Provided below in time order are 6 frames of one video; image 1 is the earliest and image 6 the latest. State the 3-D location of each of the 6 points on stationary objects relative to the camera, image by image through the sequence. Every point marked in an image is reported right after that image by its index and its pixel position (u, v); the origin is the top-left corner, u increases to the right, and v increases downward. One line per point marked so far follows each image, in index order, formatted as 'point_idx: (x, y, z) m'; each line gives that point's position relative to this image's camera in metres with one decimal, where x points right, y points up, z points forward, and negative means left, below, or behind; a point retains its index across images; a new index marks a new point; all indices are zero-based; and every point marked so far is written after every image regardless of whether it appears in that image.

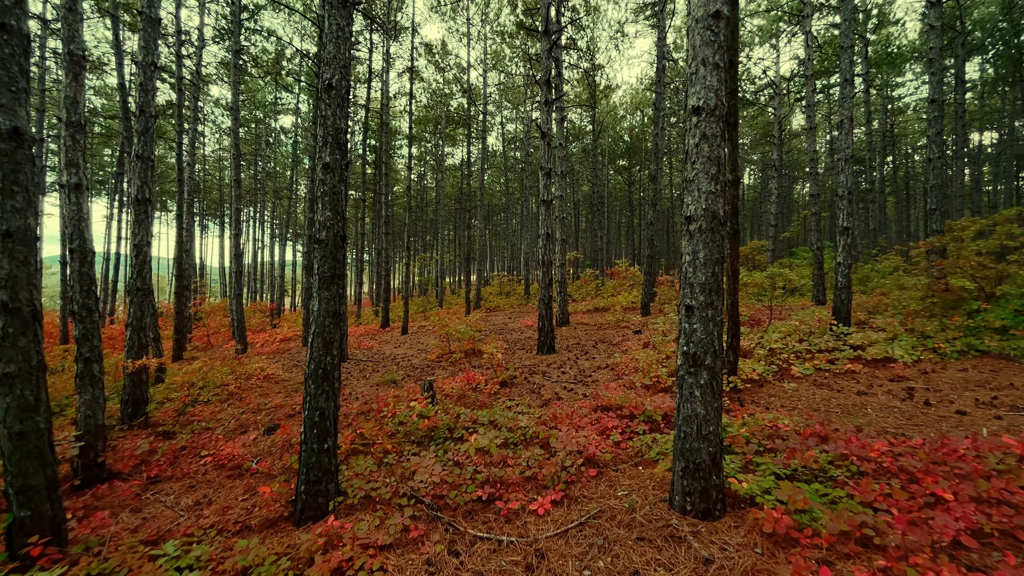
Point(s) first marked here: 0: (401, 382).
0: (-1.9, -1.6, +7.7) m
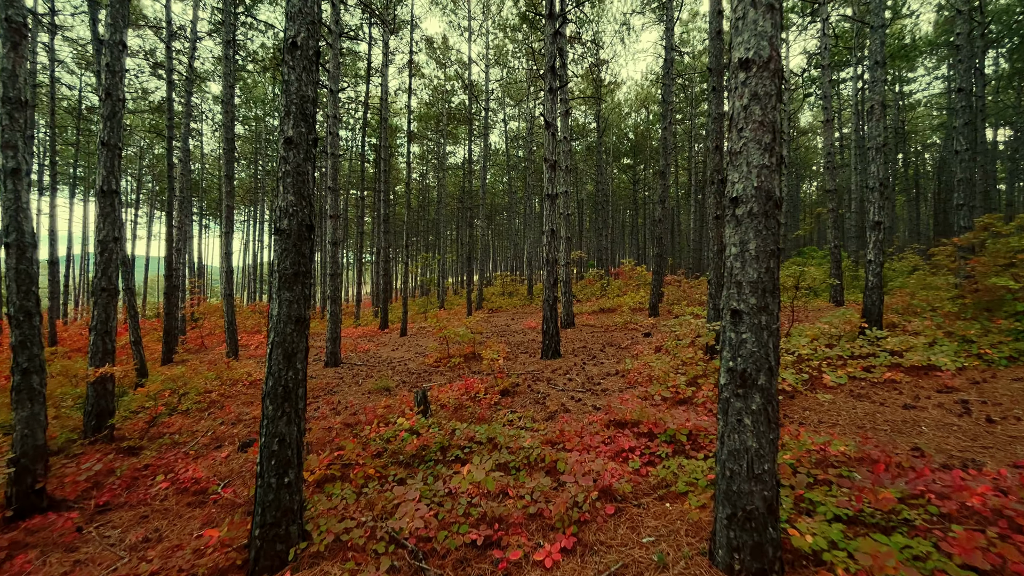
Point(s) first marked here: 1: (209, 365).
0: (-1.9, -1.6, +7.1) m
1: (-7.2, -1.8, +10.5) m
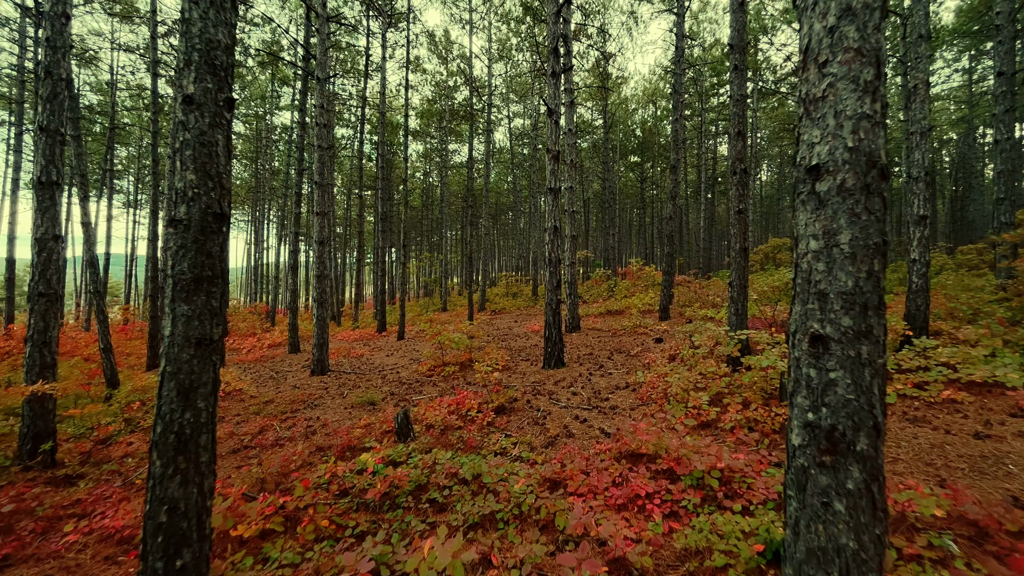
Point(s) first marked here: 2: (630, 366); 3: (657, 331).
0: (-1.9, -1.7, +6.5) m
1: (-7.2, -1.9, +9.9) m
2: (+1.9, -1.3, +7.3) m
3: (+3.5, -1.0, +10.6) m
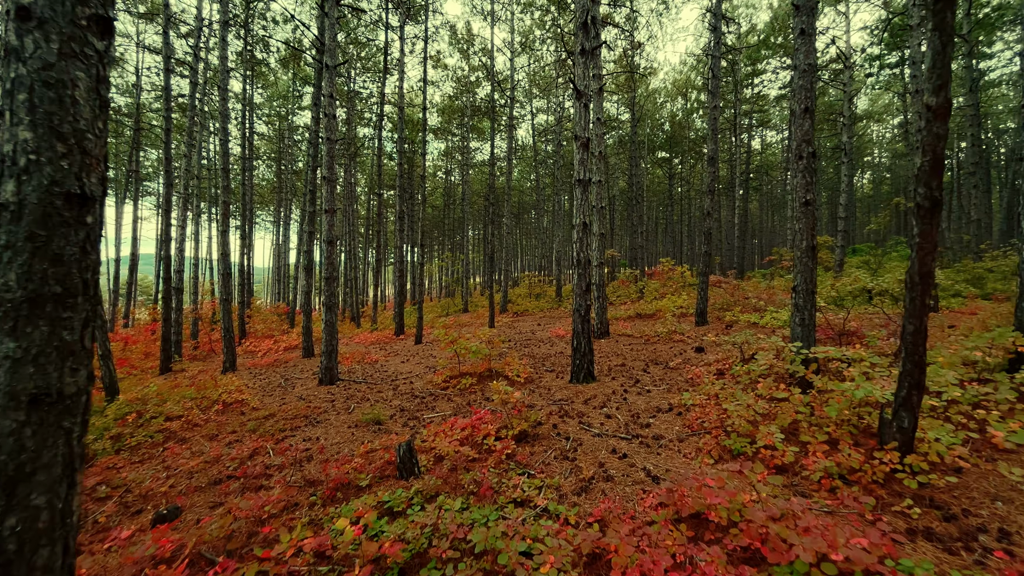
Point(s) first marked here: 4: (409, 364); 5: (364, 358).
0: (-1.6, -1.8, +5.7) m
1: (-6.7, -1.9, +9.4) m
2: (+2.3, -1.4, +6.4) m
3: (+4.0, -1.1, +9.6) m
4: (-2.4, -1.7, +10.1) m
5: (-3.9, -1.8, +11.6) m
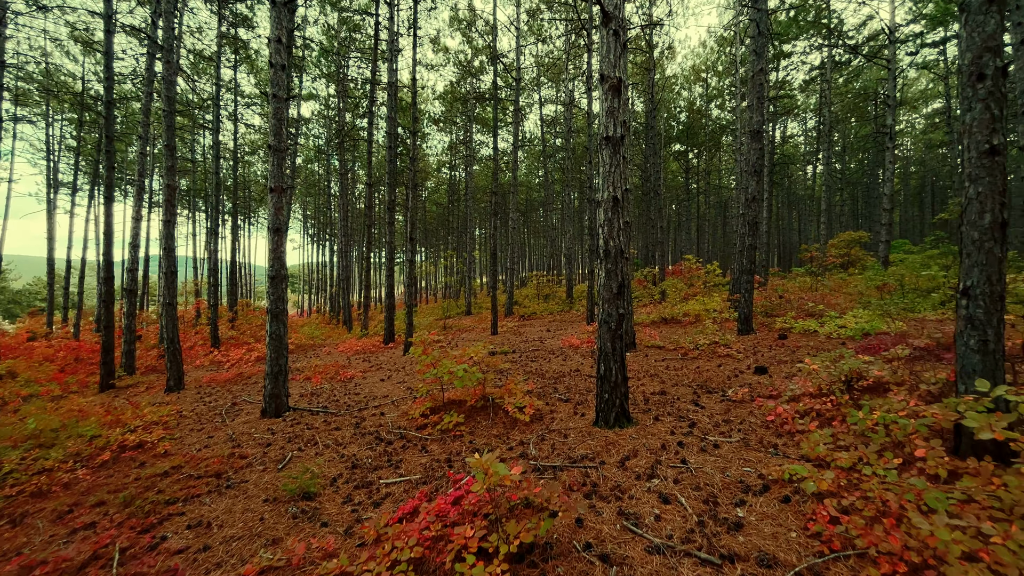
0: (-1.6, -1.8, +3.8) m
1: (-6.7, -2.0, +7.6) m
2: (+2.3, -1.4, +4.4) m
3: (+4.1, -1.1, +7.6) m
4: (-2.3, -1.8, +8.2) m
5: (-3.8, -1.9, +9.7) m
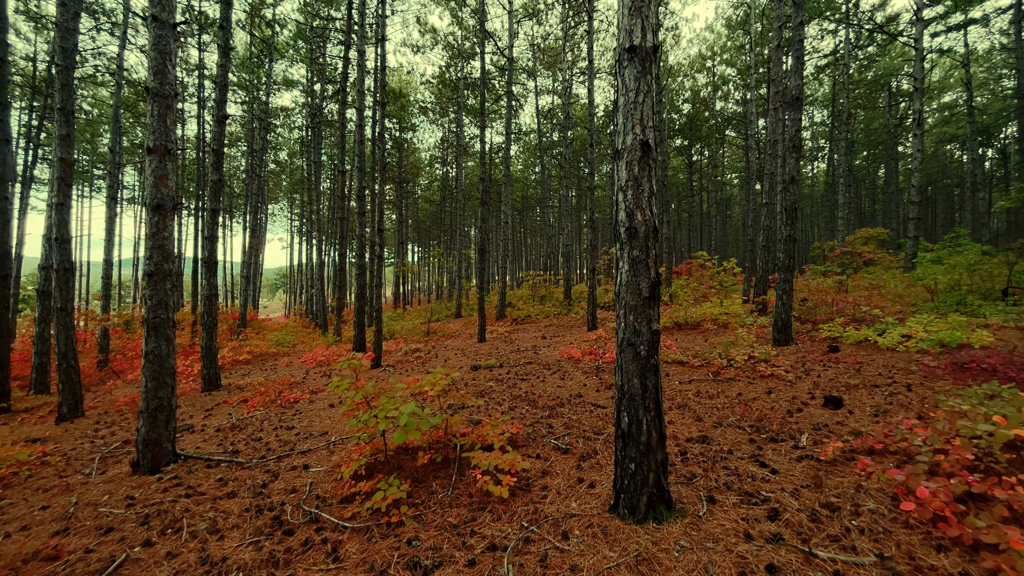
0: (-1.8, -1.8, +2.0) m
1: (-6.9, -2.0, +5.7) m
2: (+2.1, -1.4, +2.6) m
3: (+3.8, -1.1, +5.8) m
4: (-2.5, -1.8, +6.4) m
5: (-4.0, -1.9, +7.8) m
